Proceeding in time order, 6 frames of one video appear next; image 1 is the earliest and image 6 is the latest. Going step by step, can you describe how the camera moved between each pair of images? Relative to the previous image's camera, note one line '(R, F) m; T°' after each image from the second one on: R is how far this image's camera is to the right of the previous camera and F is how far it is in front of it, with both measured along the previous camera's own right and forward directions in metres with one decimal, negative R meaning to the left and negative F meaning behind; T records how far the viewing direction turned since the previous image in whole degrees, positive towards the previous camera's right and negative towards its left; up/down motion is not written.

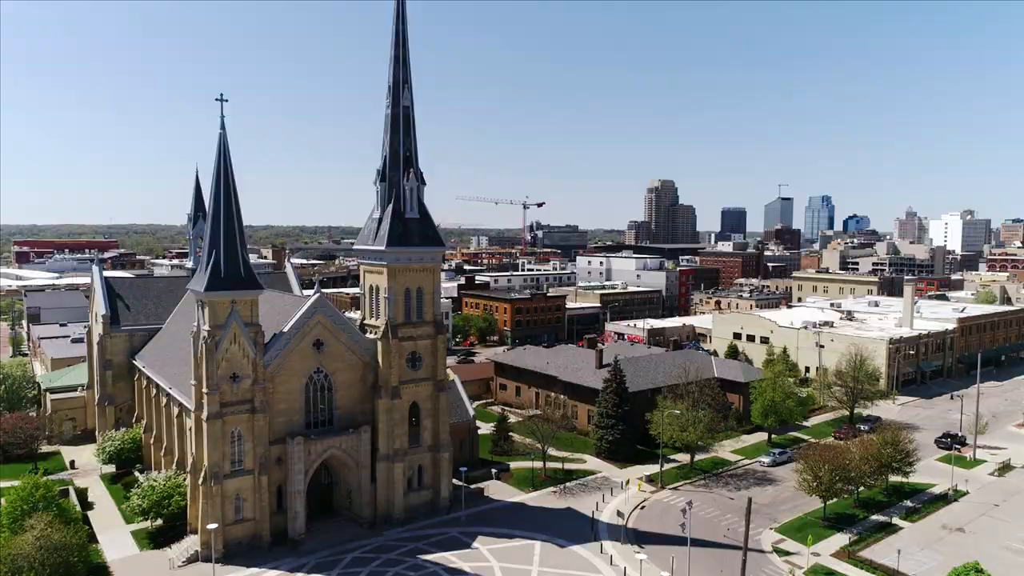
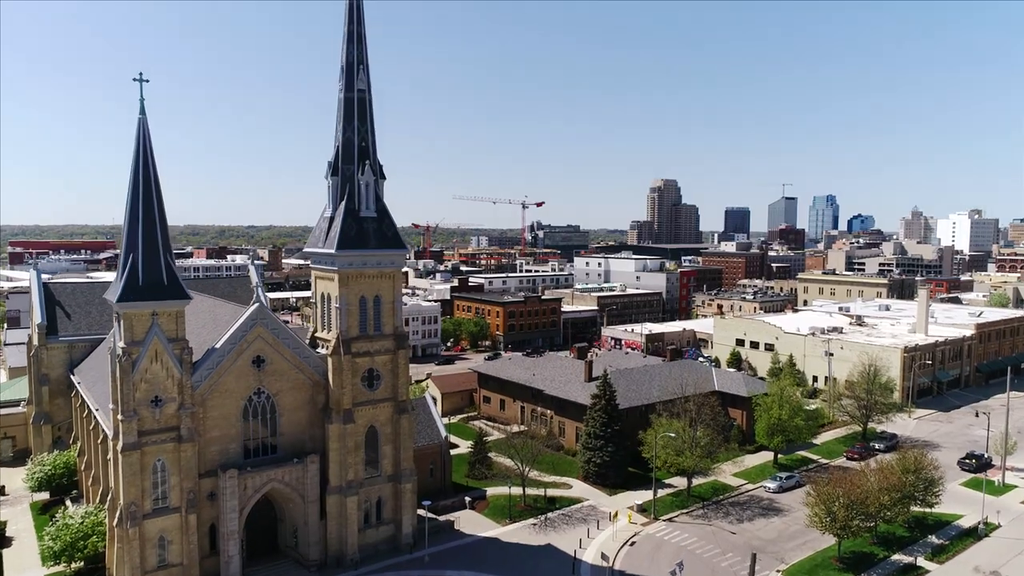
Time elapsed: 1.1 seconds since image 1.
(+1.6, +4.9) m; 0°
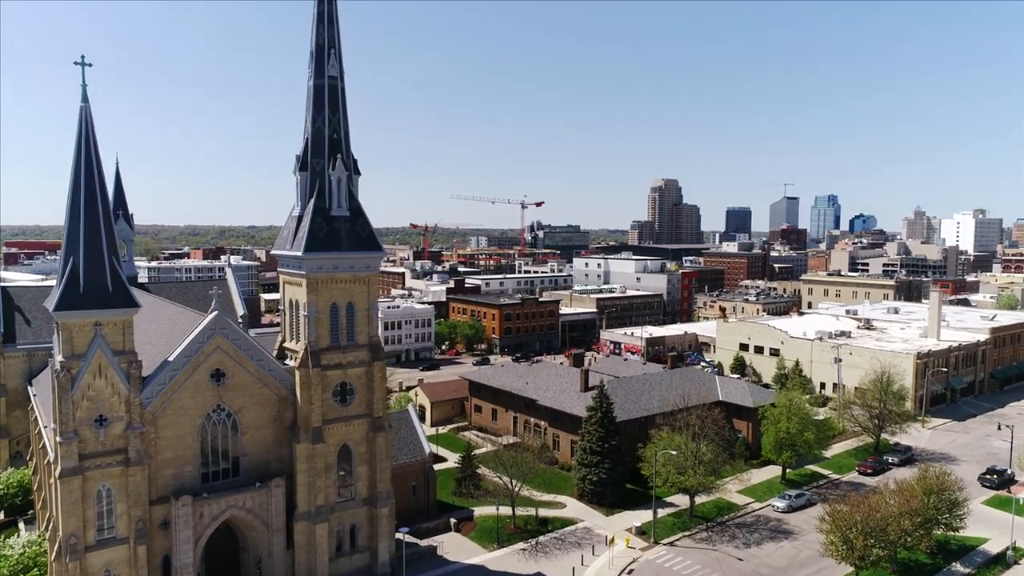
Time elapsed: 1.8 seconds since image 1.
(+0.7, +3.1) m; 0°
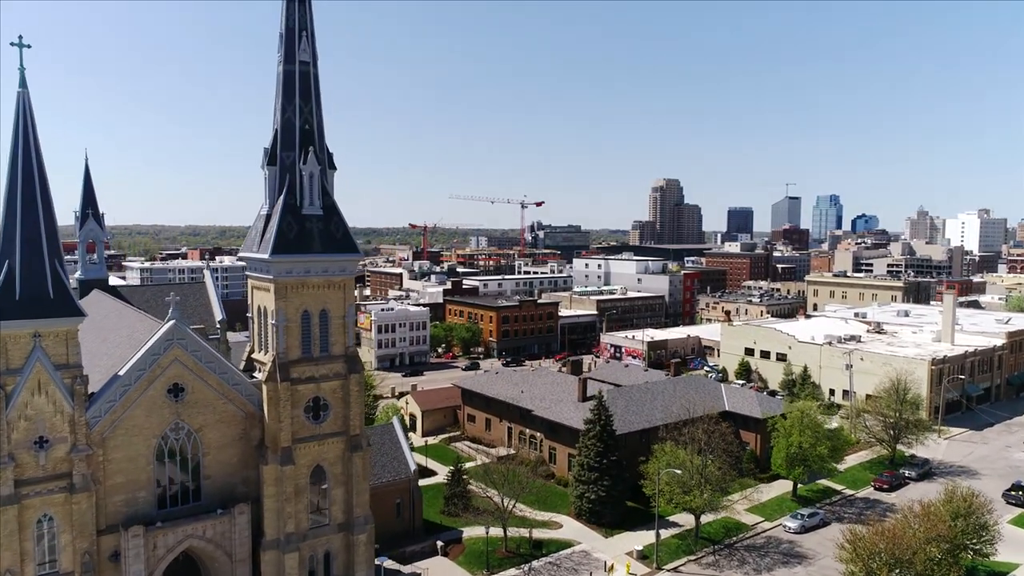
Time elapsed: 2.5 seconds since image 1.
(+0.5, +2.9) m; 0°
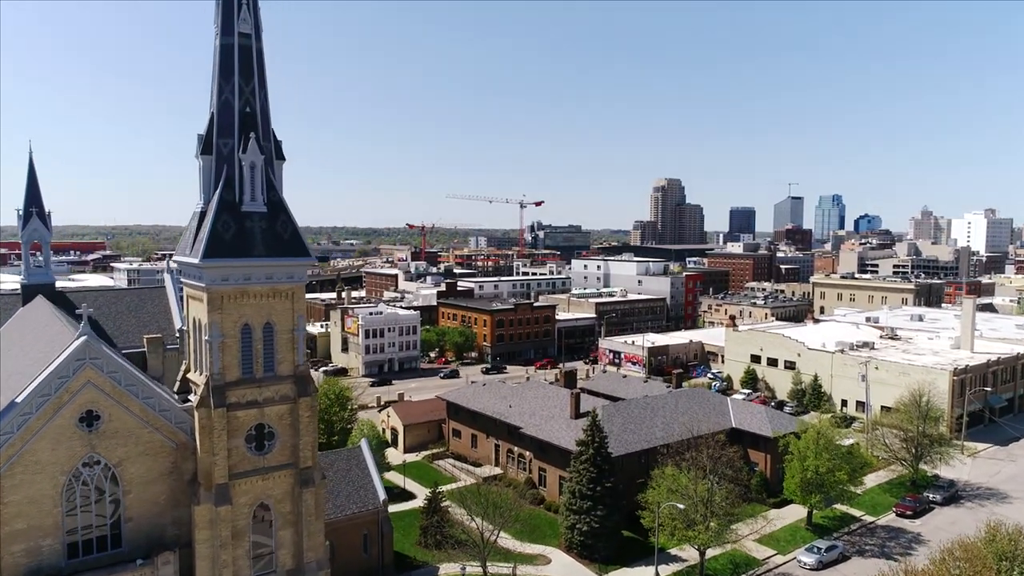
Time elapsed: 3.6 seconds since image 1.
(+0.9, +4.2) m; 0°
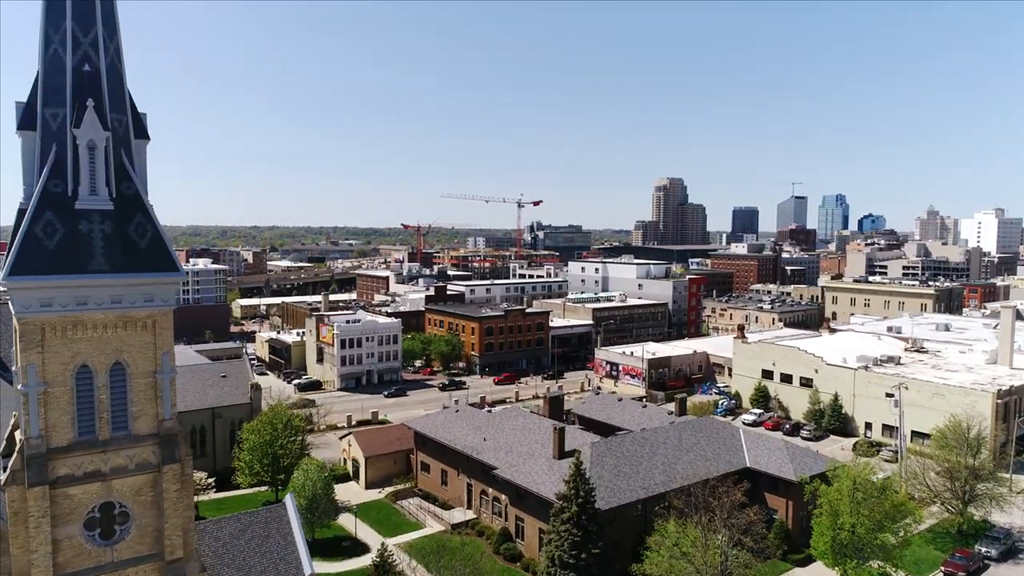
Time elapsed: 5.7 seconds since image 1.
(+1.5, +7.0) m; 0°
